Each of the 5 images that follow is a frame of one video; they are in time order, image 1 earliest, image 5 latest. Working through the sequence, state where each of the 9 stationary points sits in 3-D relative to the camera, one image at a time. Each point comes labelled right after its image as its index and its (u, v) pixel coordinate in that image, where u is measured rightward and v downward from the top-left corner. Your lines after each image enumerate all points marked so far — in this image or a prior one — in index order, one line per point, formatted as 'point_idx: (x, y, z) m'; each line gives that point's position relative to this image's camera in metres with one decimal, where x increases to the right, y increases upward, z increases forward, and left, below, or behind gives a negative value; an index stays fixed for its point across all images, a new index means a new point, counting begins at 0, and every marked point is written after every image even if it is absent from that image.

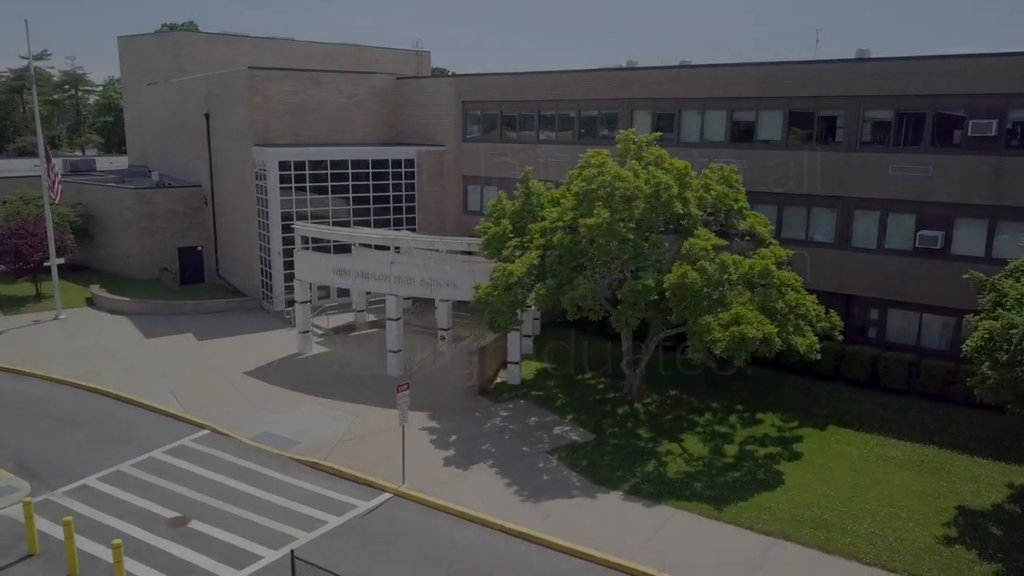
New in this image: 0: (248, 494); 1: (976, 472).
0: (-5.6, -4.4, +17.1) m
1: (+10.1, -4.0, +17.4) m
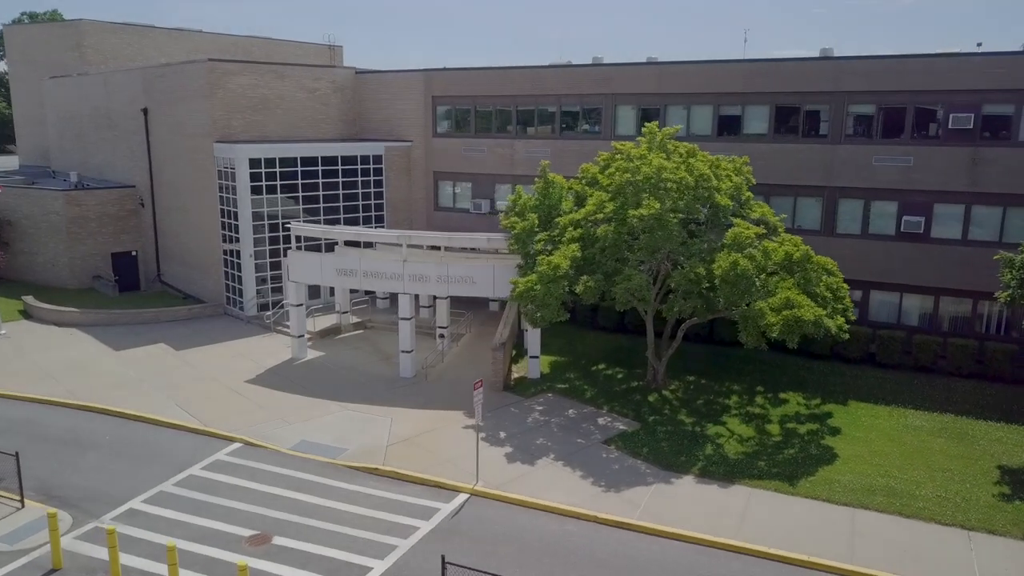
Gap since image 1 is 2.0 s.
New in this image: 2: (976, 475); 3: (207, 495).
0: (-3.9, -4.4, +16.3) m
1: (+11.5, -3.5, +19.0) m
2: (+9.9, -4.0, +17.0) m
3: (-6.3, -4.3, +16.6) m
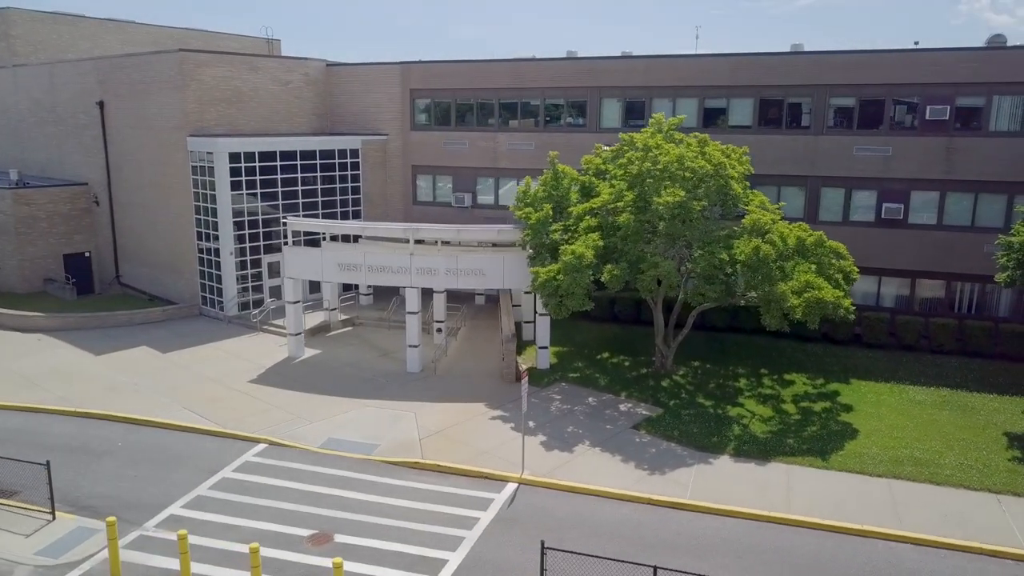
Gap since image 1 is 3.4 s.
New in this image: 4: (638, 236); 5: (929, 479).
0: (-2.9, -4.2, +16.0) m
1: (+12.2, -3.0, +20.2) m
2: (+10.8, -3.5, +18.2) m
3: (-5.2, -4.2, +16.0) m
4: (+3.1, +1.3, +19.9) m
5: (+8.7, -4.0, +16.6) m
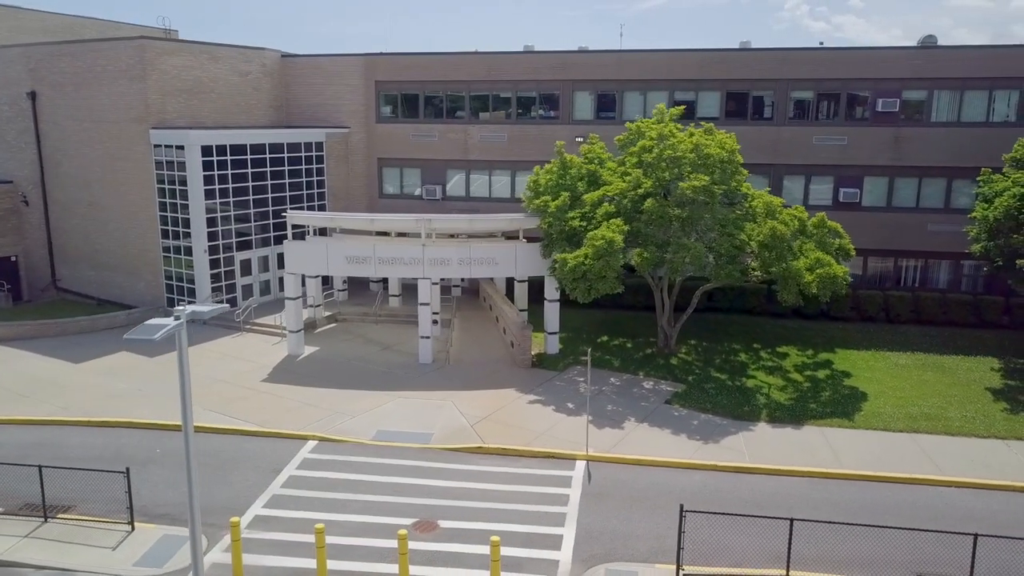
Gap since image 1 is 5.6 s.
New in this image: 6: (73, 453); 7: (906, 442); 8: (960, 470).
0: (-1.2, -4.0, +16.0) m
1: (+12.9, -2.2, +22.7) m
2: (+11.9, -2.8, +20.4) m
3: (-3.6, -4.0, +15.7) m
4: (+3.9, +1.7, +20.8) m
5: (+10.0, -3.3, +18.6) m
6: (-9.4, -3.5, +17.2) m
7: (+8.9, -3.5, +18.1) m
8: (+9.4, -3.8, +16.8) m
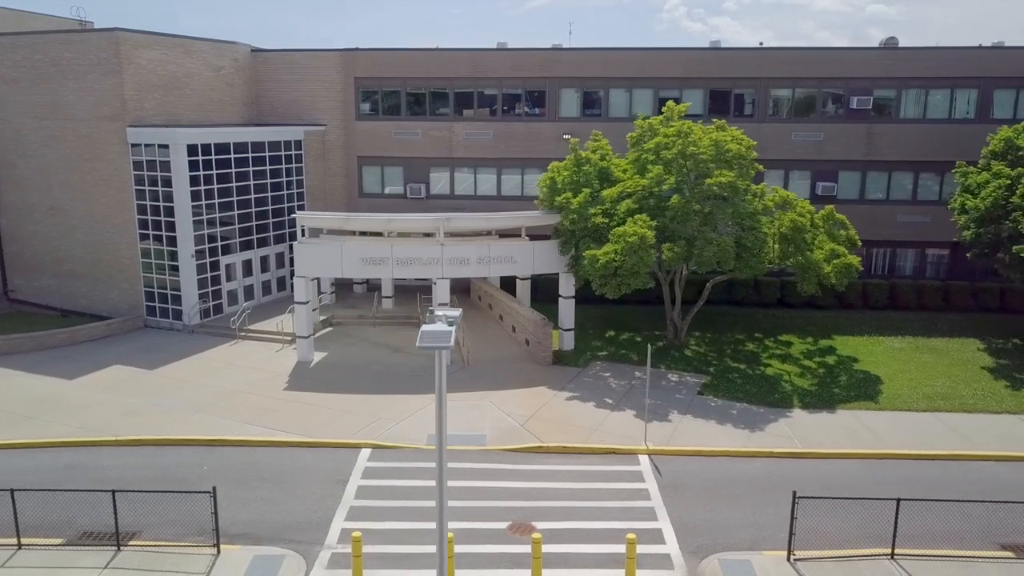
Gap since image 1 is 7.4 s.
0: (+0.3, -4.0, +15.9) m
1: (+13.4, -1.8, +24.3) m
2: (+12.7, -2.4, +21.9) m
3: (-2.0, -4.1, +15.3) m
4: (+4.6, +1.9, +21.3) m
5: (+11.2, -3.0, +19.8) m
6: (-8.0, -3.7, +16.0) m
7: (+10.1, -3.2, +19.2) m
8: (+10.8, -3.5, +18.0) m
